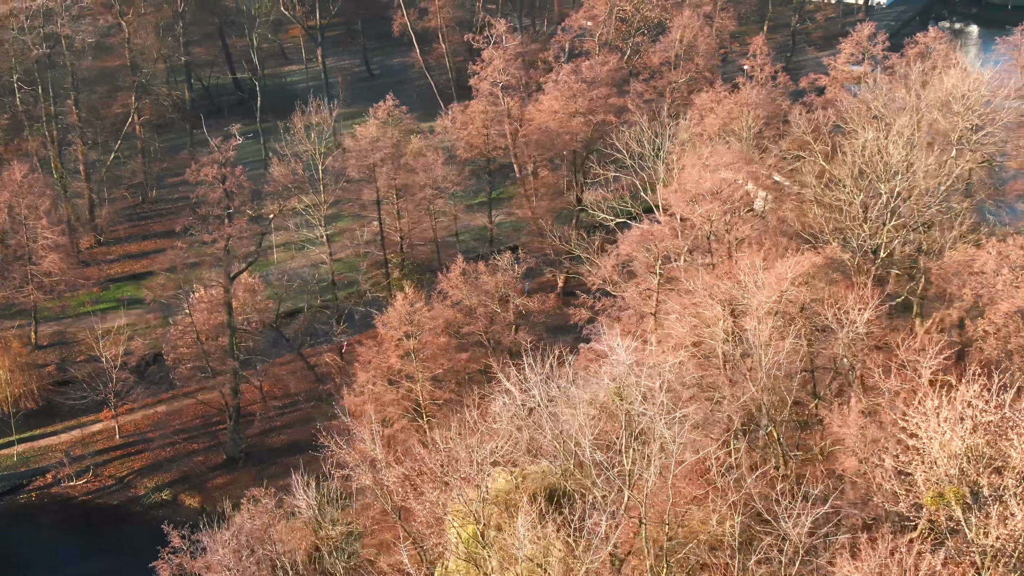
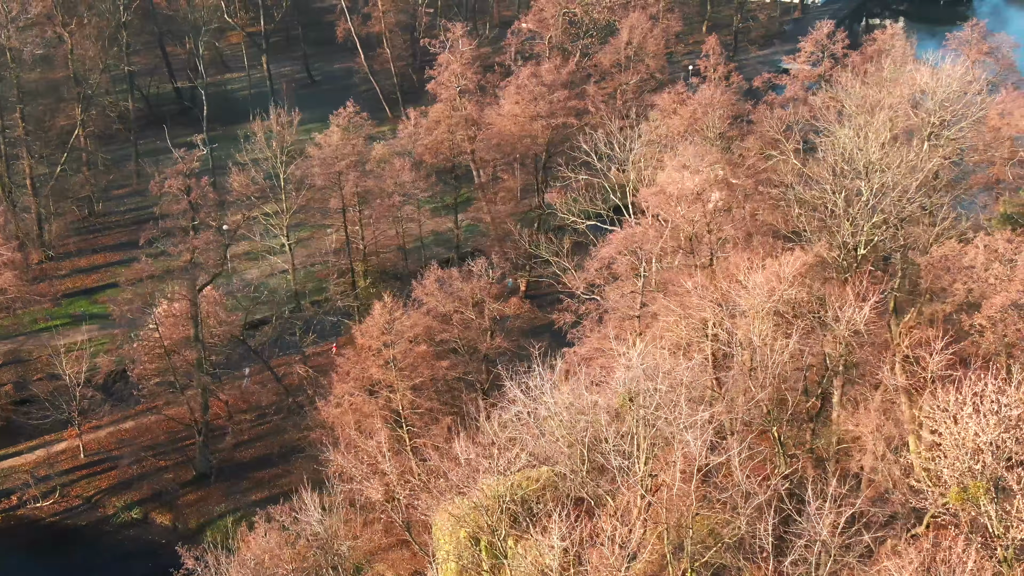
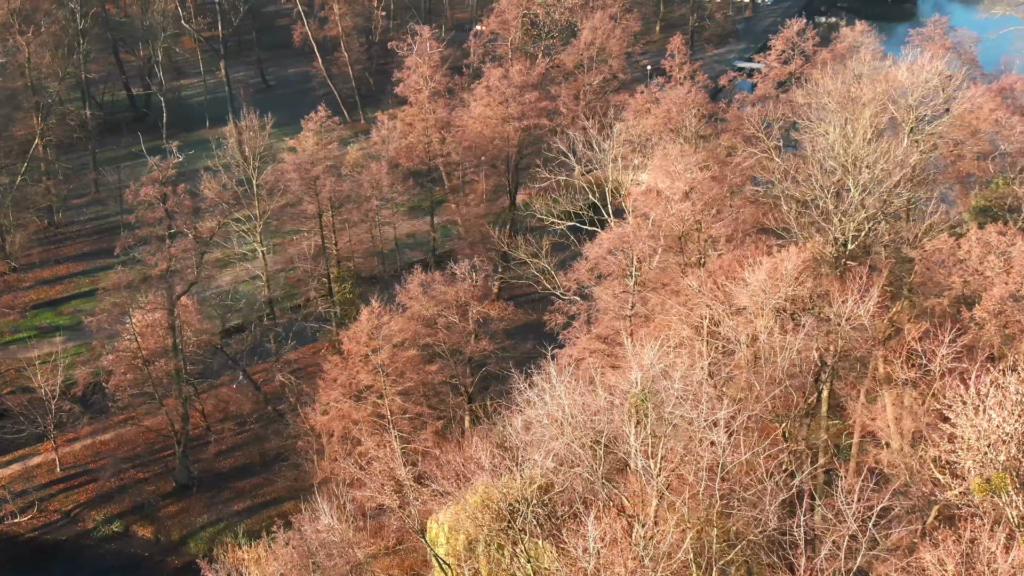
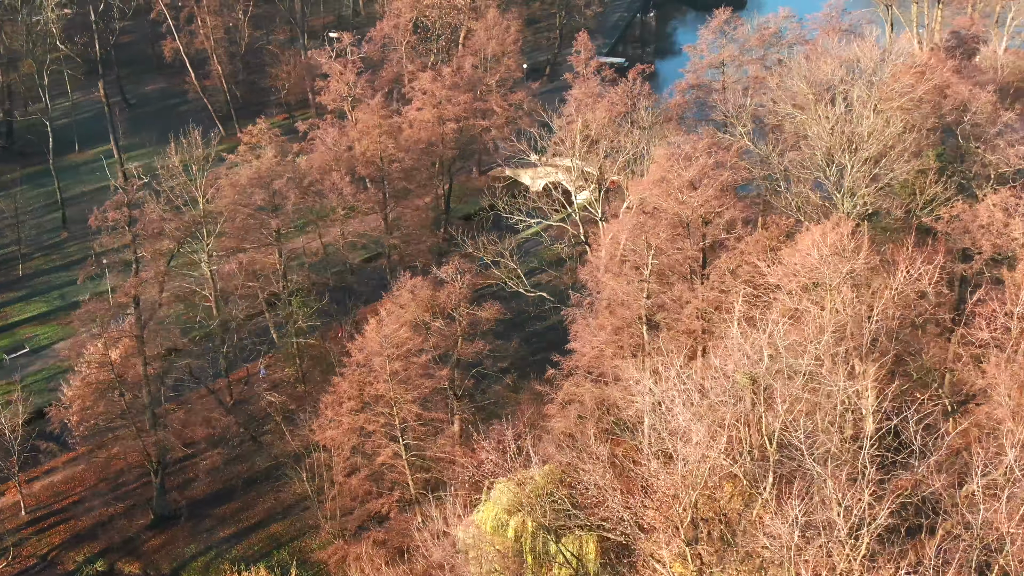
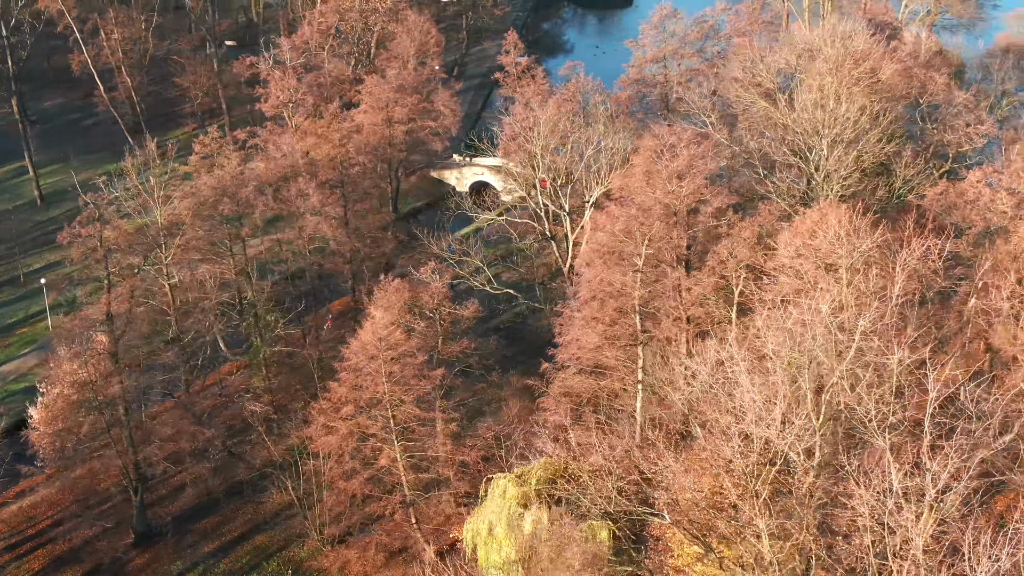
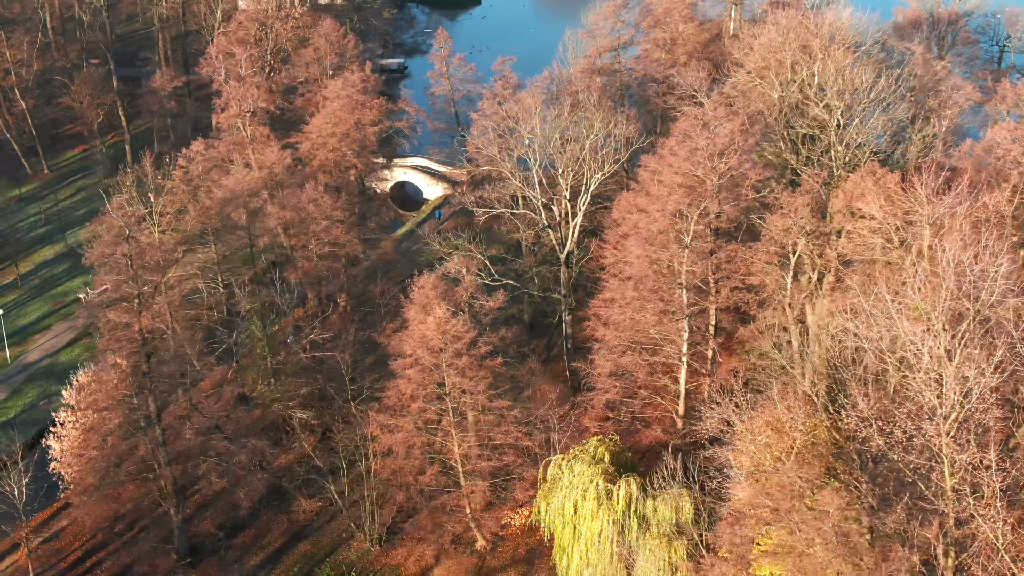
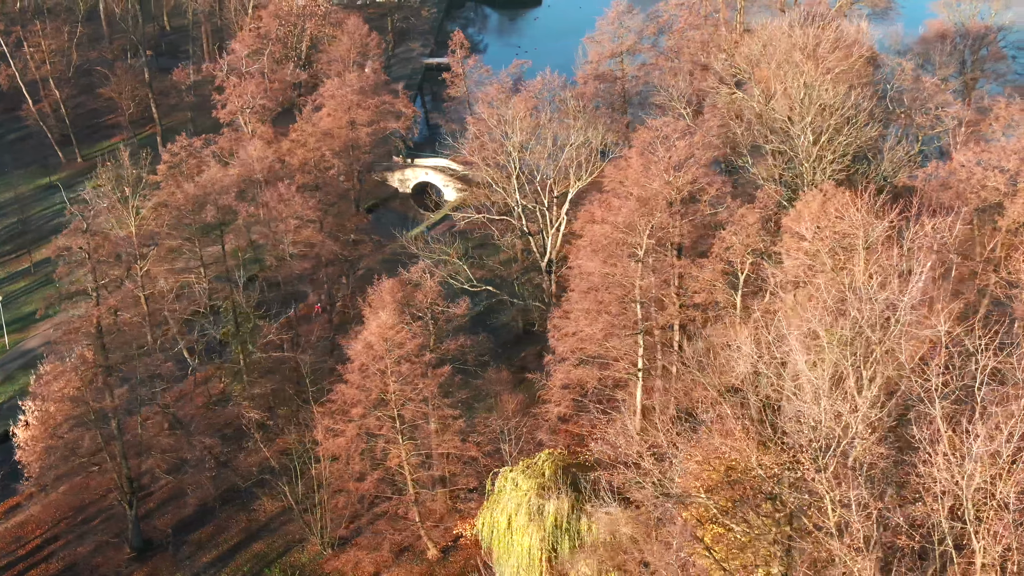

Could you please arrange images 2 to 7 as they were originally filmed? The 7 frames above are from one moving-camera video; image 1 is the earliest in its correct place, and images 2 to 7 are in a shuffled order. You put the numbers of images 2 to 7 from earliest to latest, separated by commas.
2, 3, 4, 5, 7, 6
